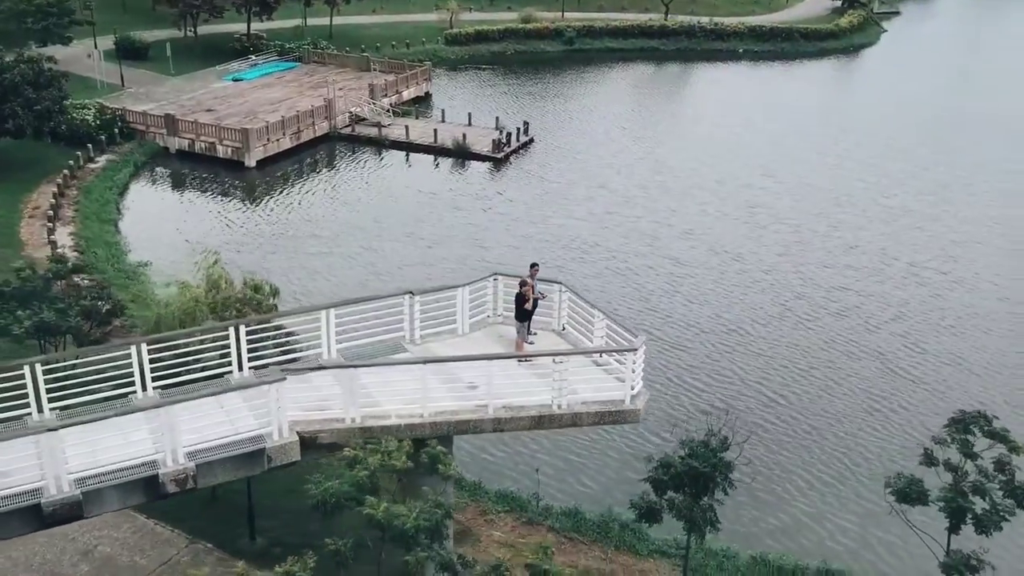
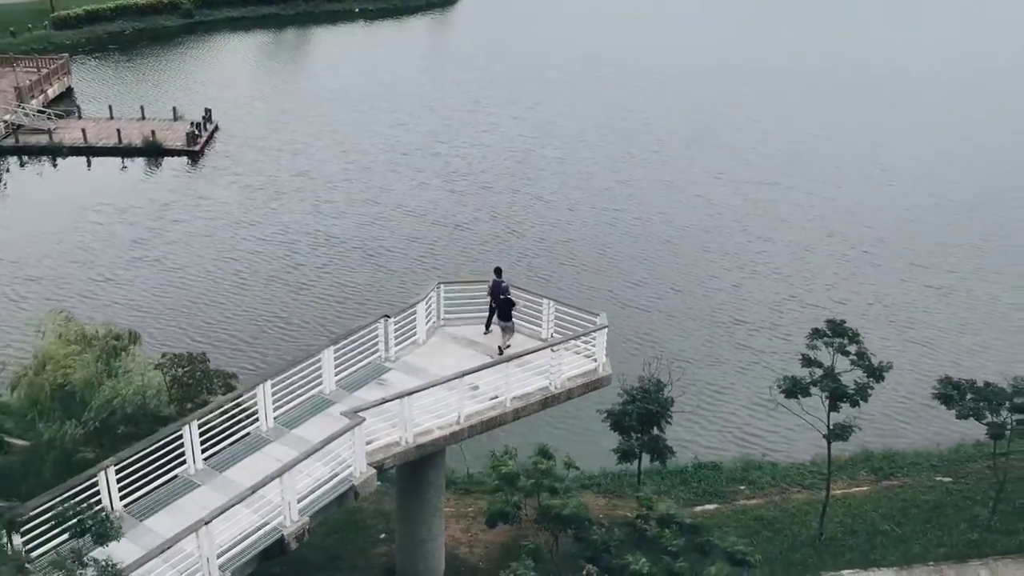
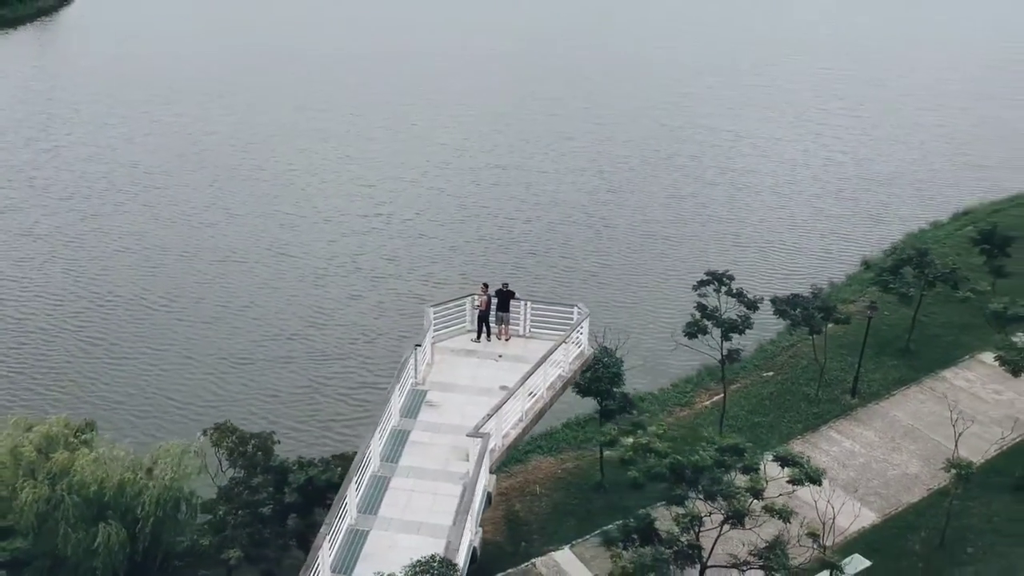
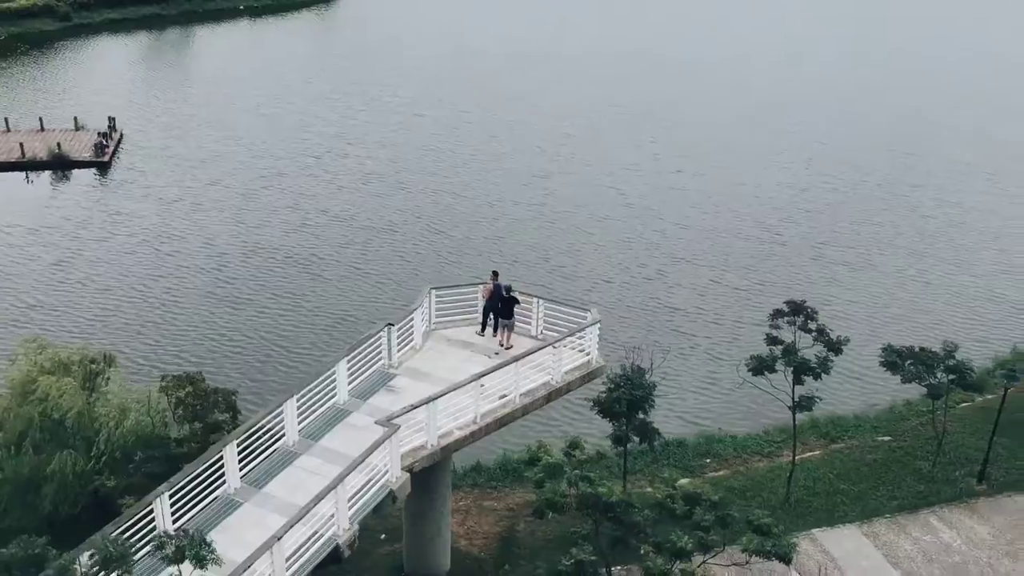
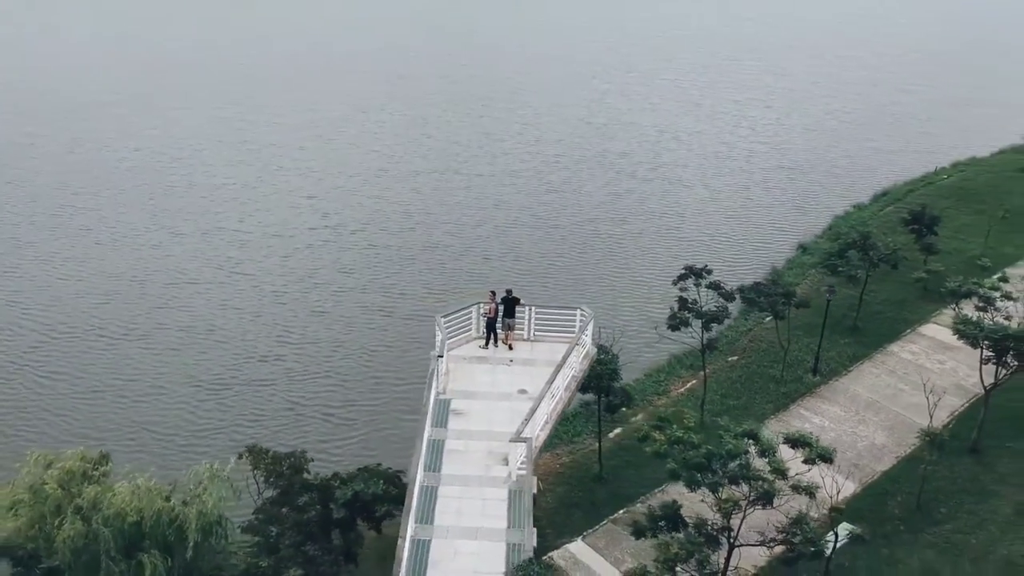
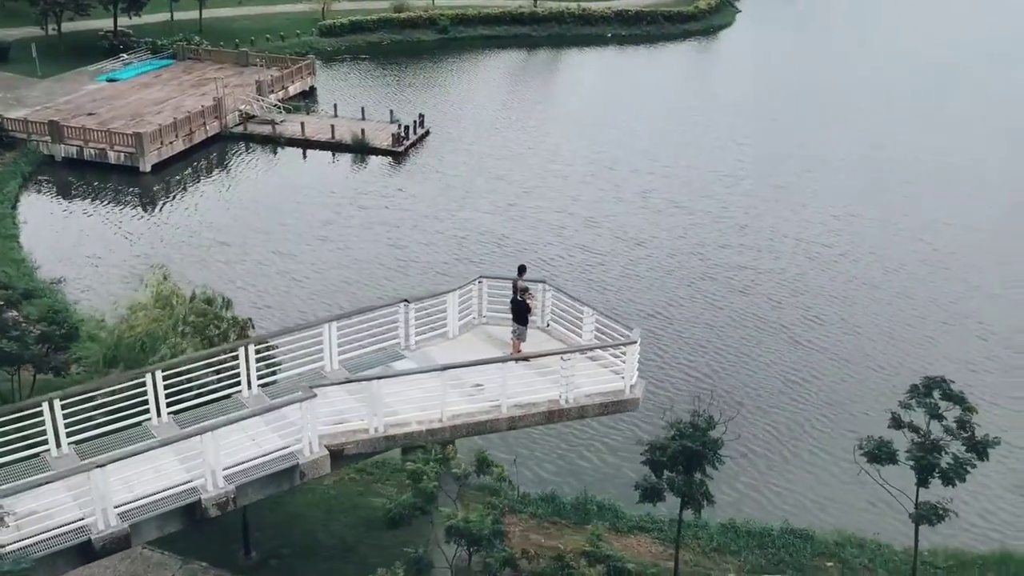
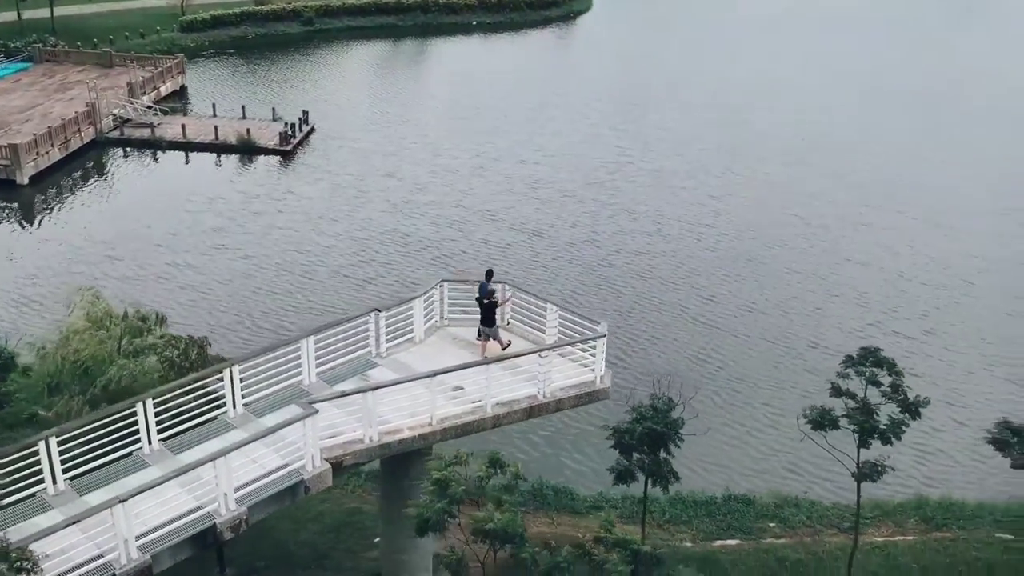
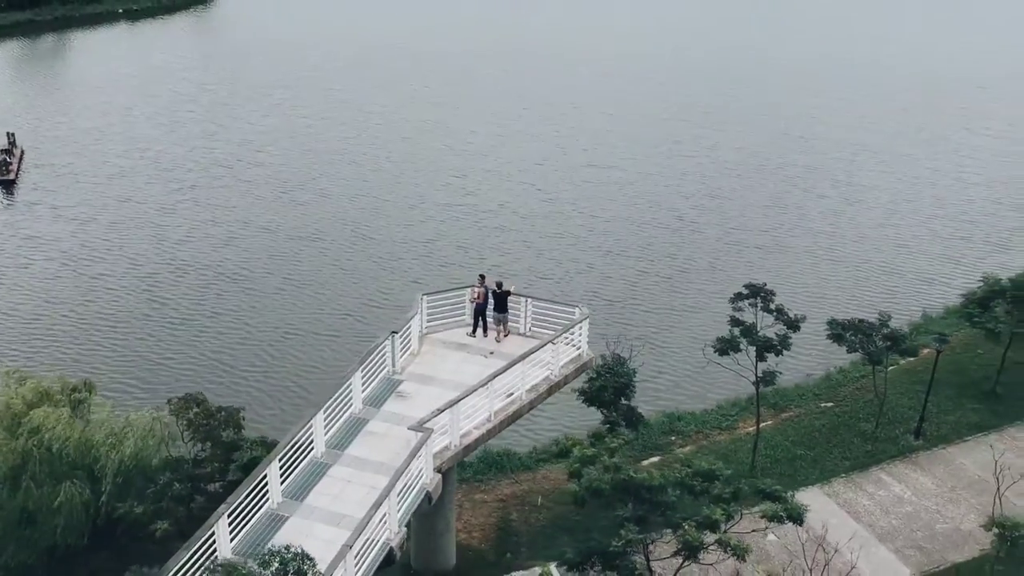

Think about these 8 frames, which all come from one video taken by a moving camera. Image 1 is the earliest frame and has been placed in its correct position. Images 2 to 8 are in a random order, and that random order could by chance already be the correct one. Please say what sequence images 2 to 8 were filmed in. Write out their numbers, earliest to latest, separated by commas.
6, 7, 2, 4, 8, 3, 5
